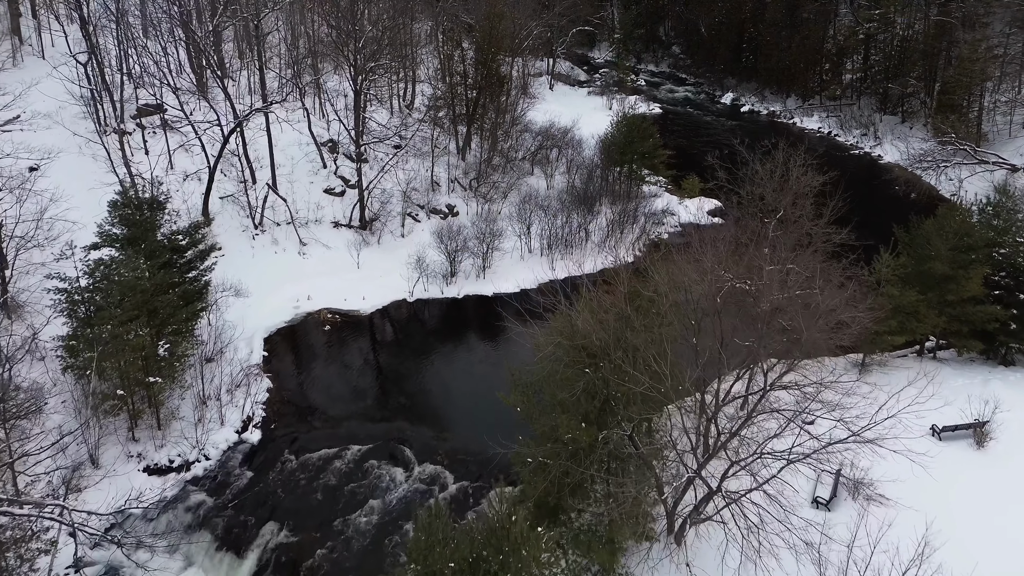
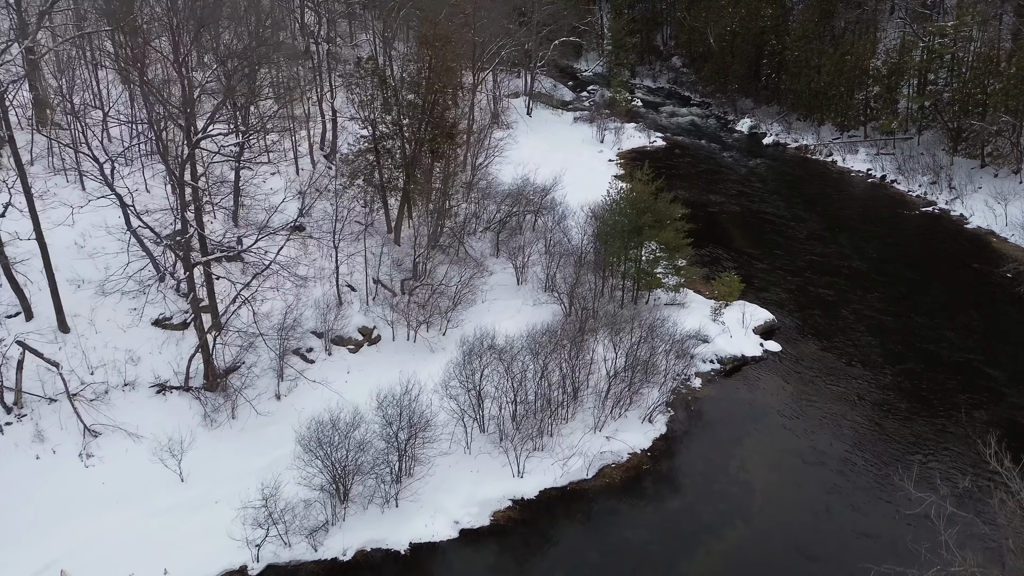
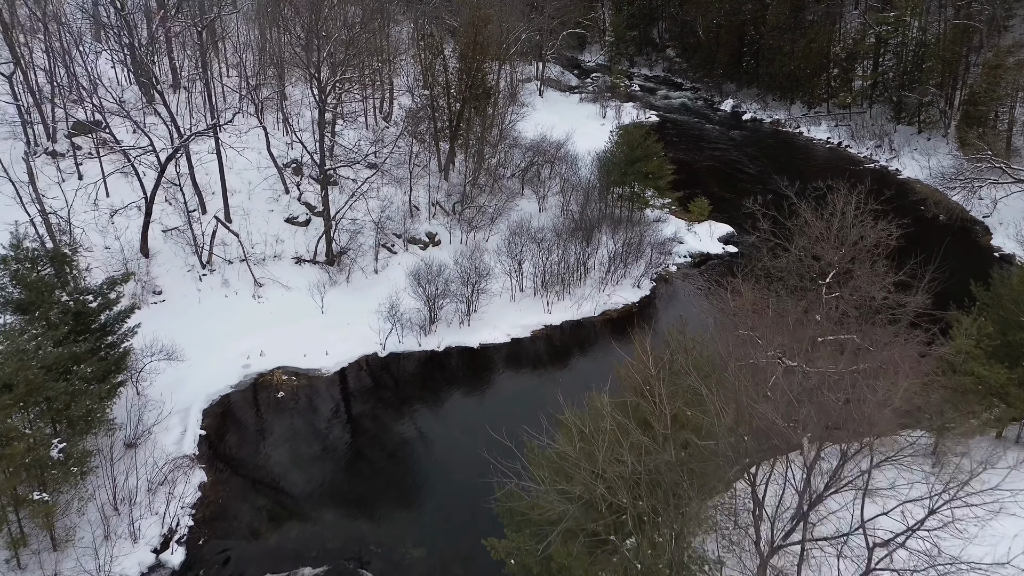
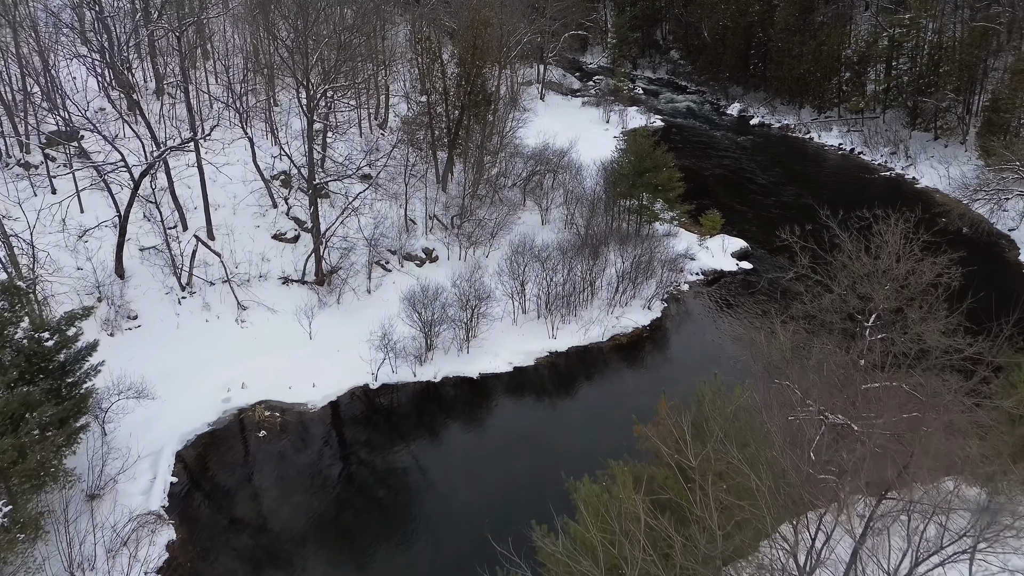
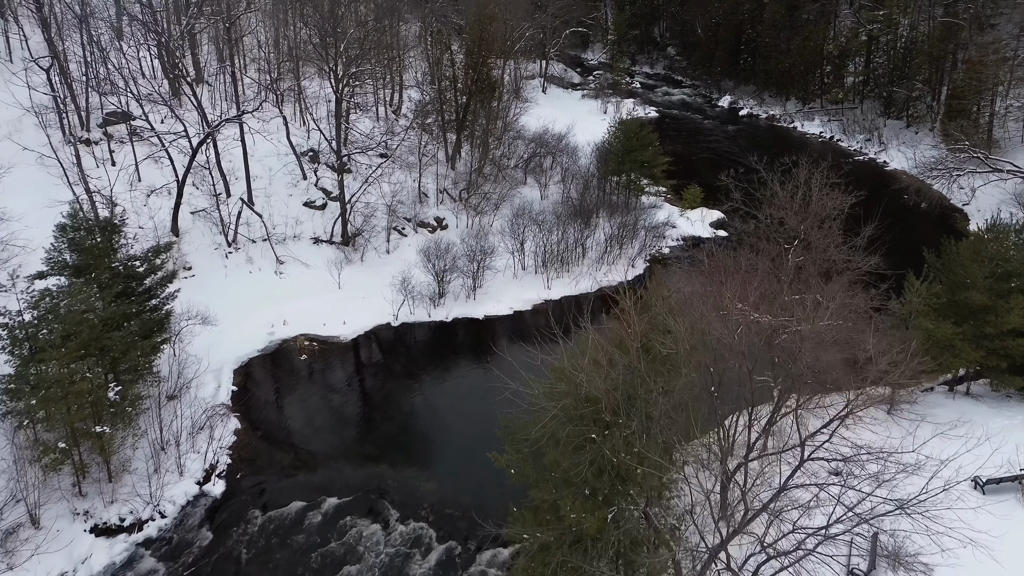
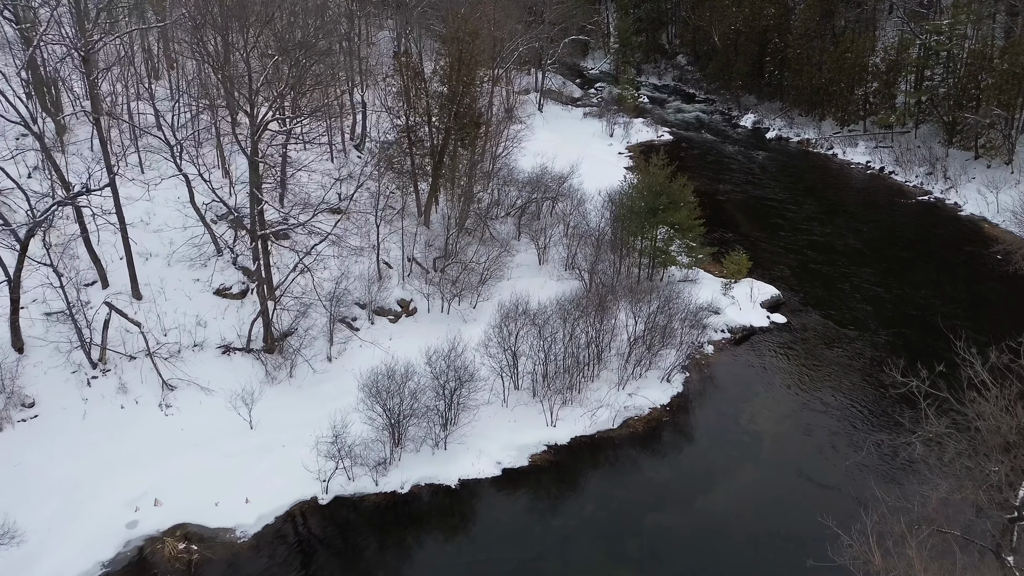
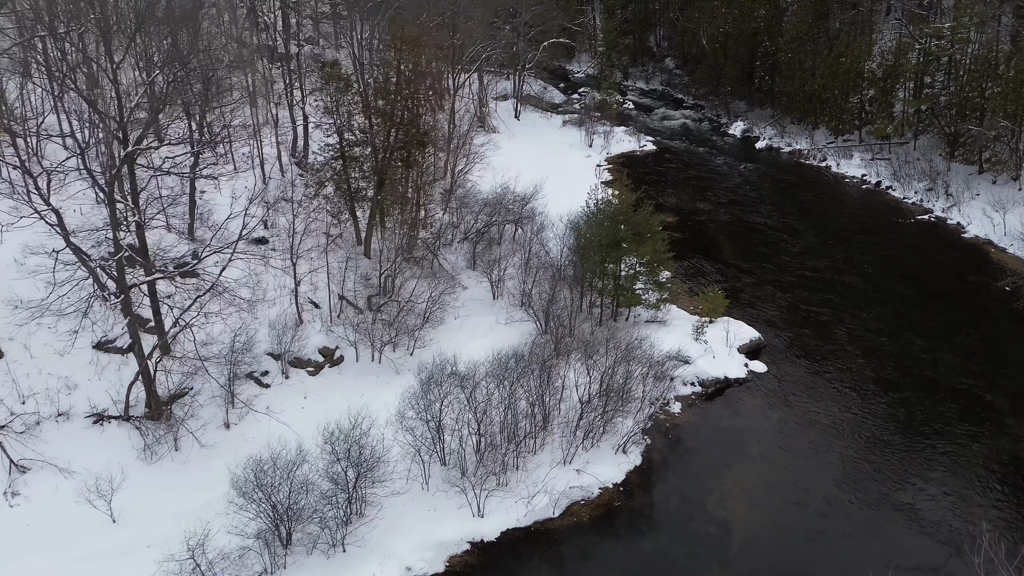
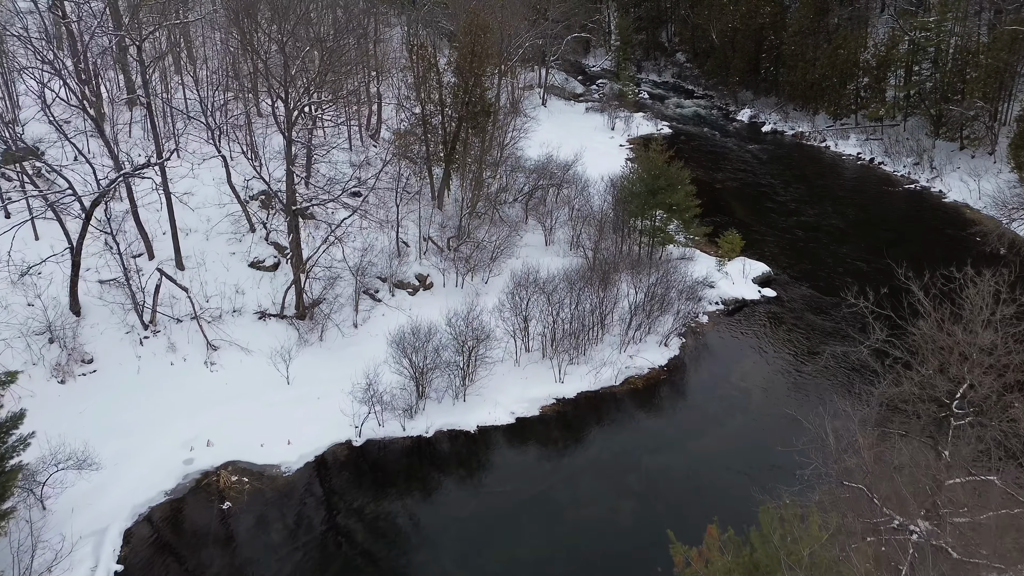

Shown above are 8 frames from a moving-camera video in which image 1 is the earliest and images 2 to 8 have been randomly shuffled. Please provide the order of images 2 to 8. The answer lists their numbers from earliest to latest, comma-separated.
5, 3, 4, 8, 6, 2, 7
